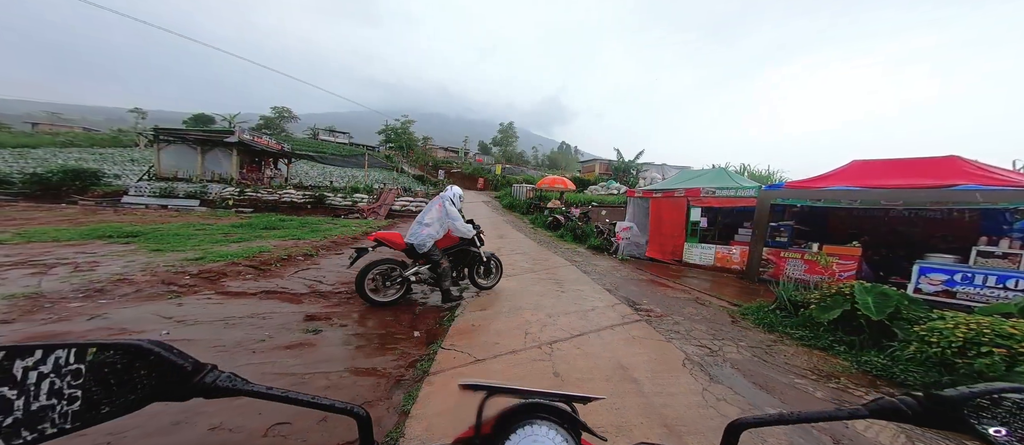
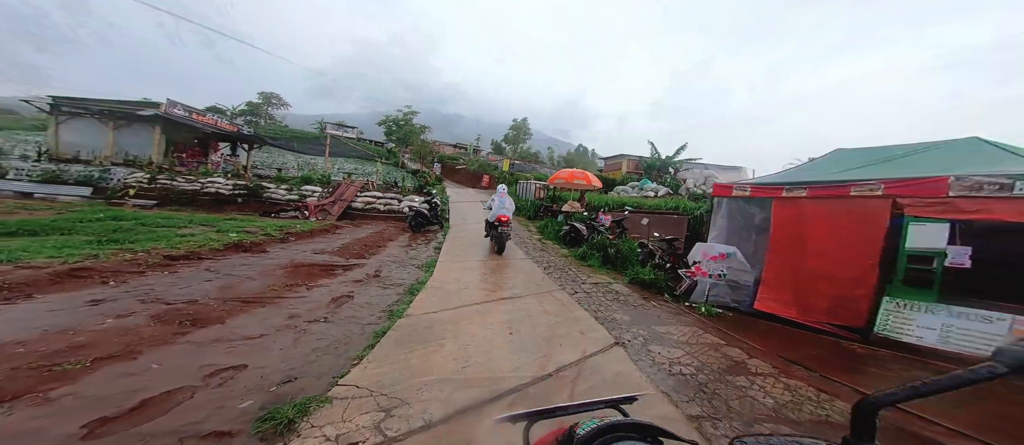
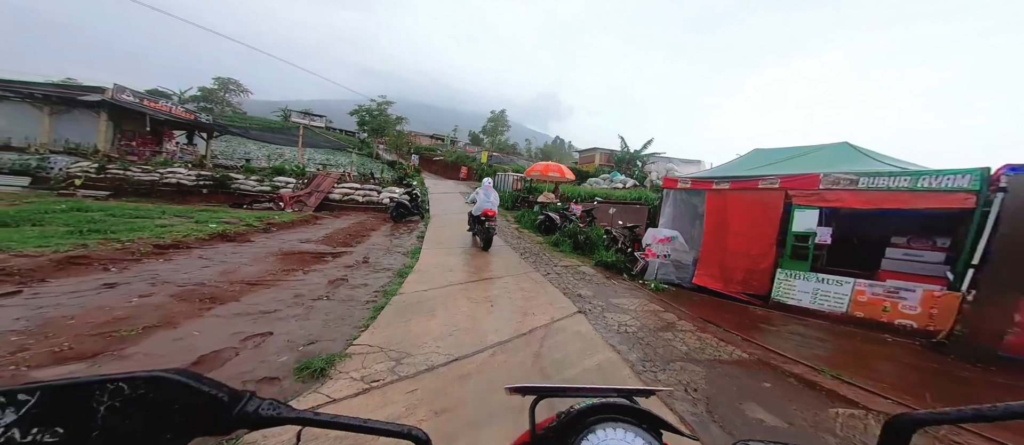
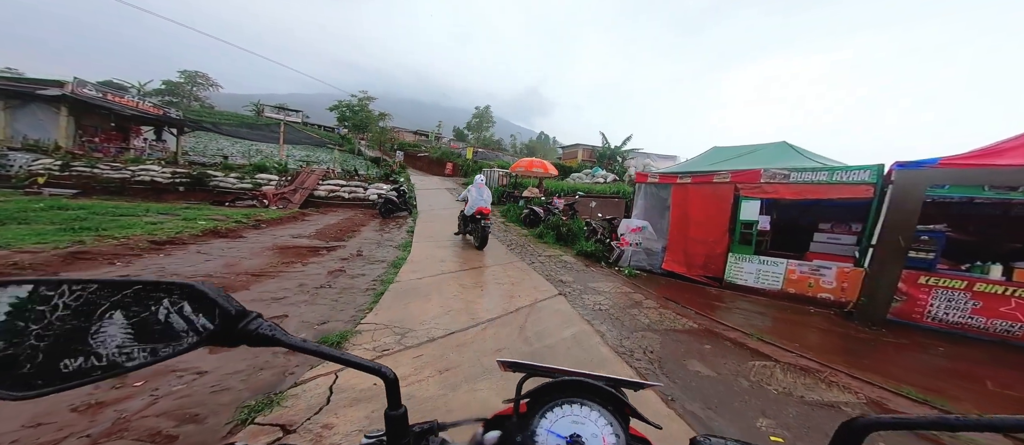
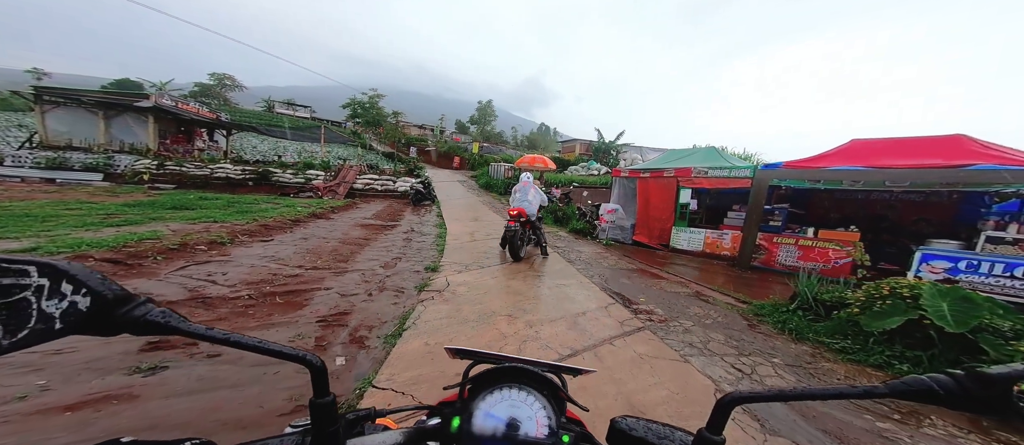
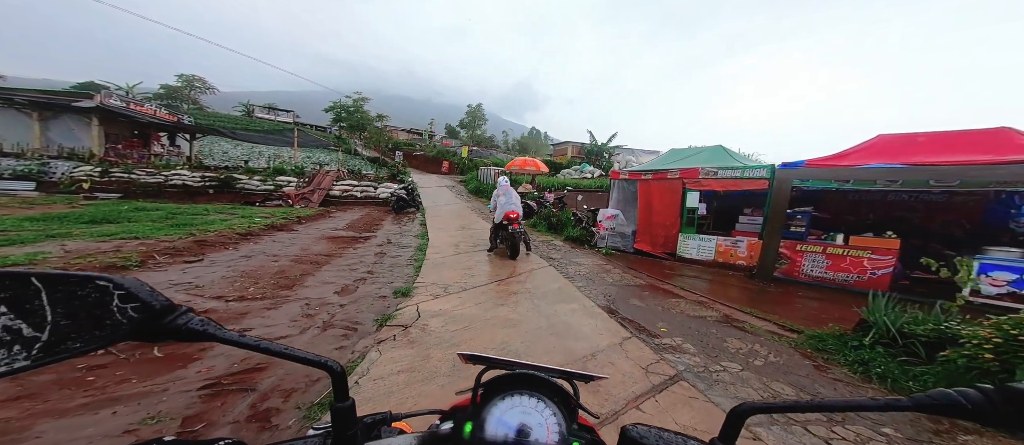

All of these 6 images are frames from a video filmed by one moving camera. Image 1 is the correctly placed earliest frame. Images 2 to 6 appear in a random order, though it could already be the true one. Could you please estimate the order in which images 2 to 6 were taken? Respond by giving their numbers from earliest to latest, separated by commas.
5, 6, 4, 3, 2
